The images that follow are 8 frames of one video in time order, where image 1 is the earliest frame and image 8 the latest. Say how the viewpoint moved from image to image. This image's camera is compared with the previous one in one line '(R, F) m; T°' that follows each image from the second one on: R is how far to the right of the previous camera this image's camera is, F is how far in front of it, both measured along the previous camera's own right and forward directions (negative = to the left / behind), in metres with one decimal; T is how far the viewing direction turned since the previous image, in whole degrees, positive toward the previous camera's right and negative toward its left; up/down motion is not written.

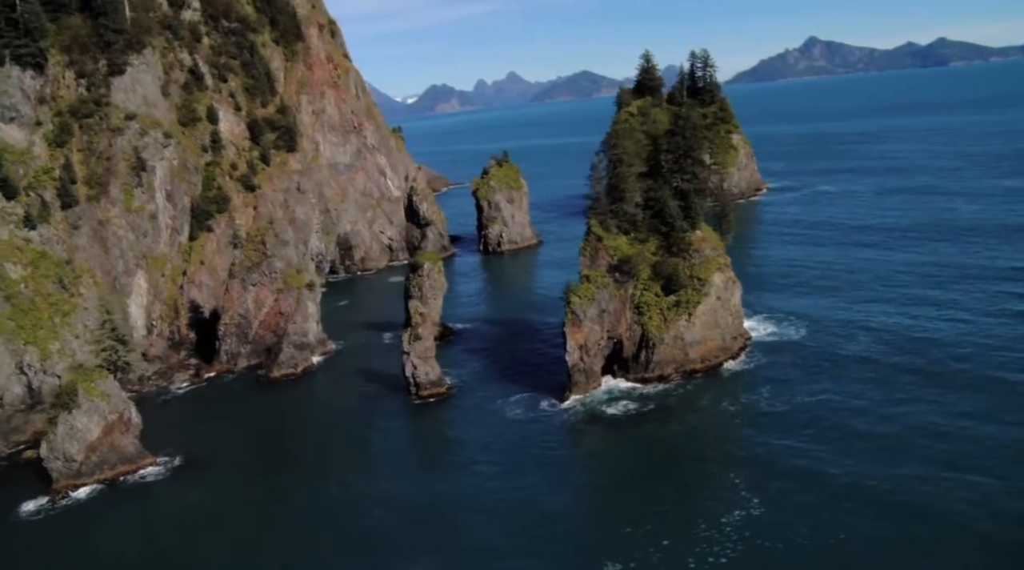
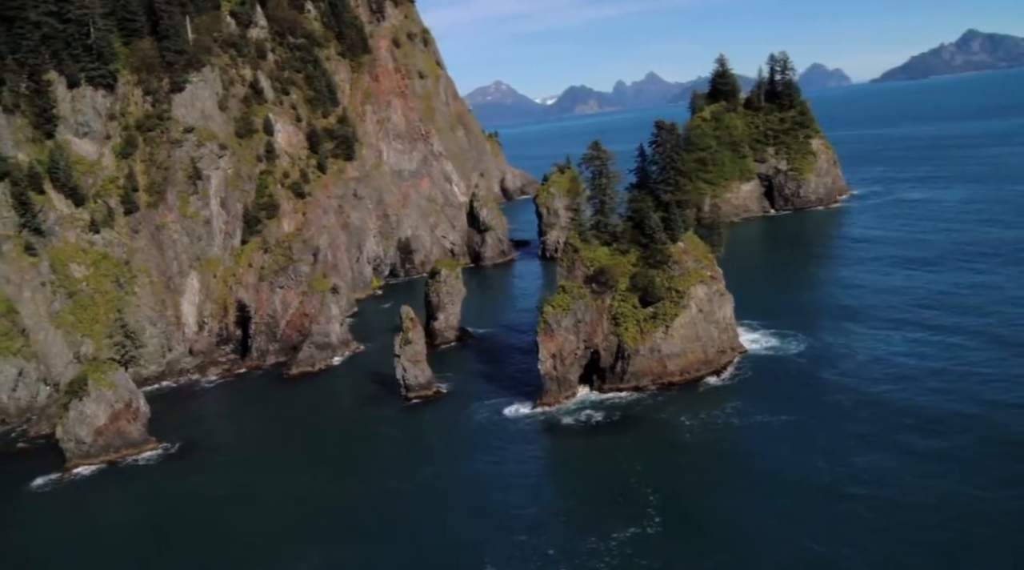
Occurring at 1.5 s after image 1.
(+11.1, -0.8) m; -9°
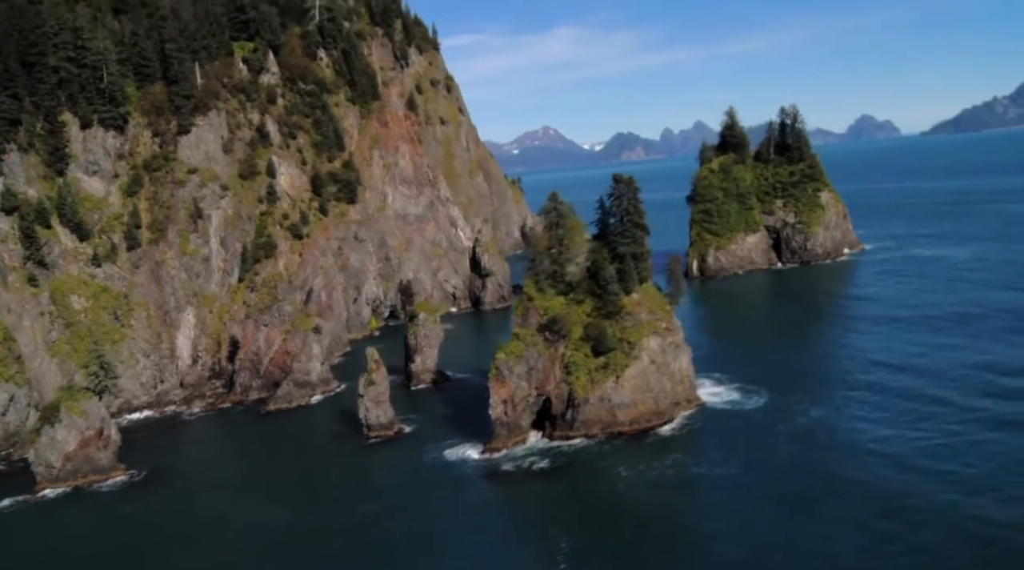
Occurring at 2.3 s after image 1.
(+6.3, -1.5) m; -3°
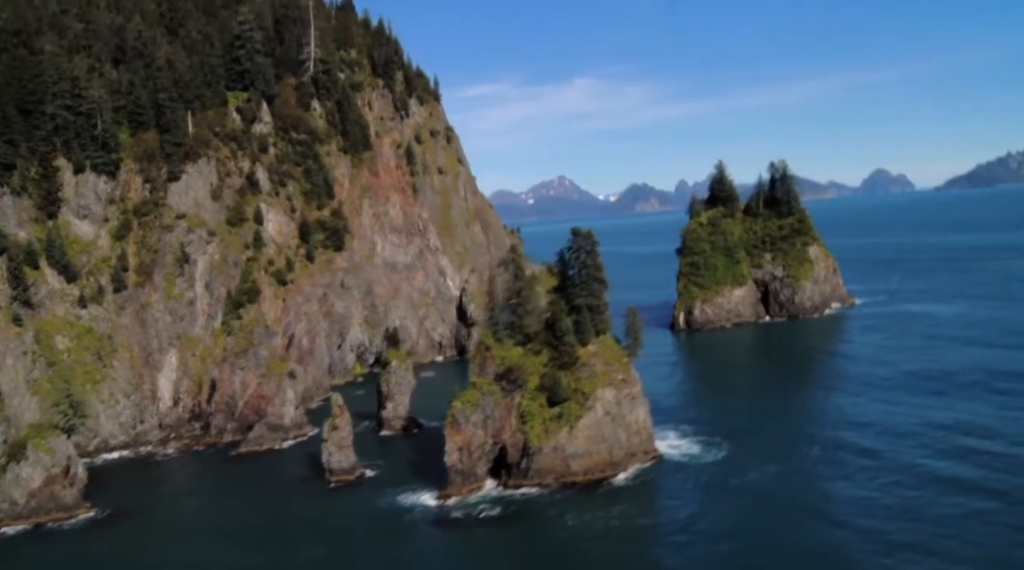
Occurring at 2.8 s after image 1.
(+4.0, -1.3) m; -1°
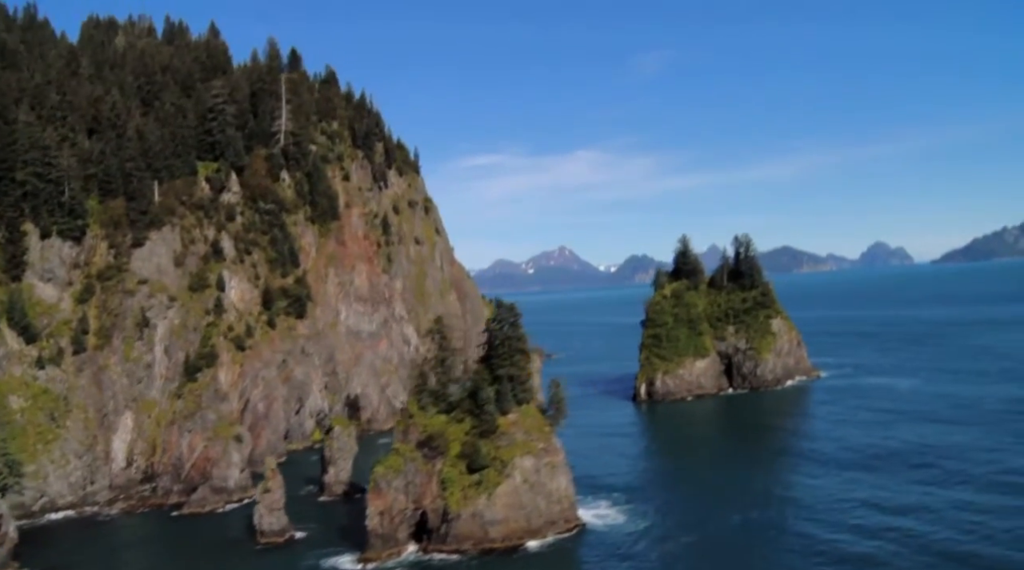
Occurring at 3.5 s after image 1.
(+5.6, -2.2) m; 0°
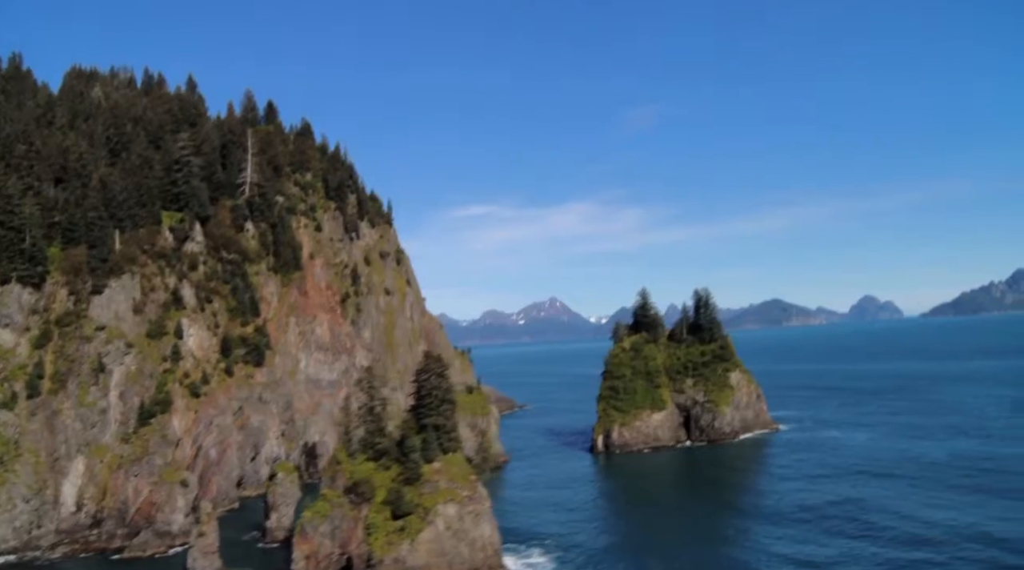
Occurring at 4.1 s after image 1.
(+4.8, -2.3) m; 0°
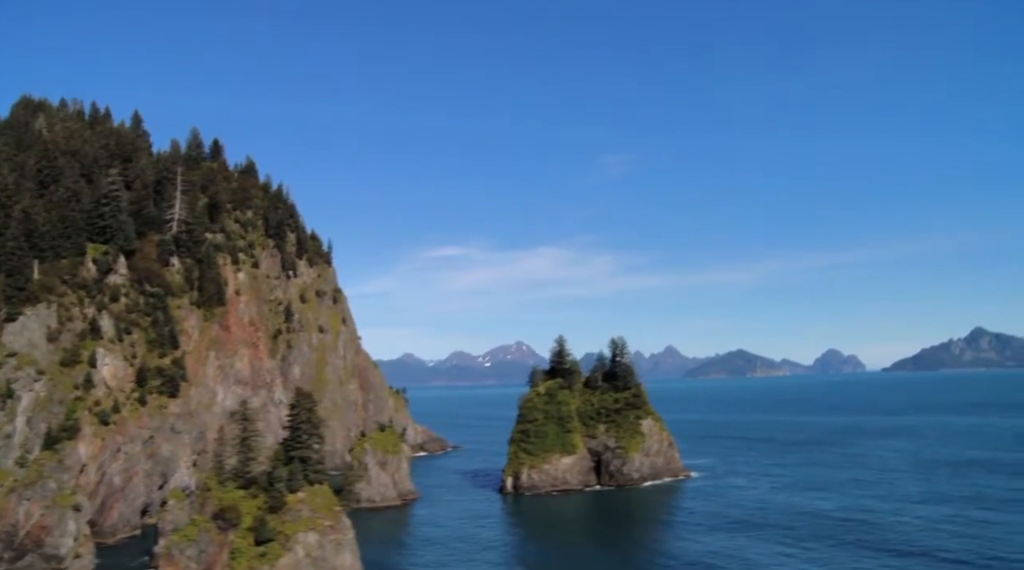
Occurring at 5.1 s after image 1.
(+8.1, -4.8) m; +1°
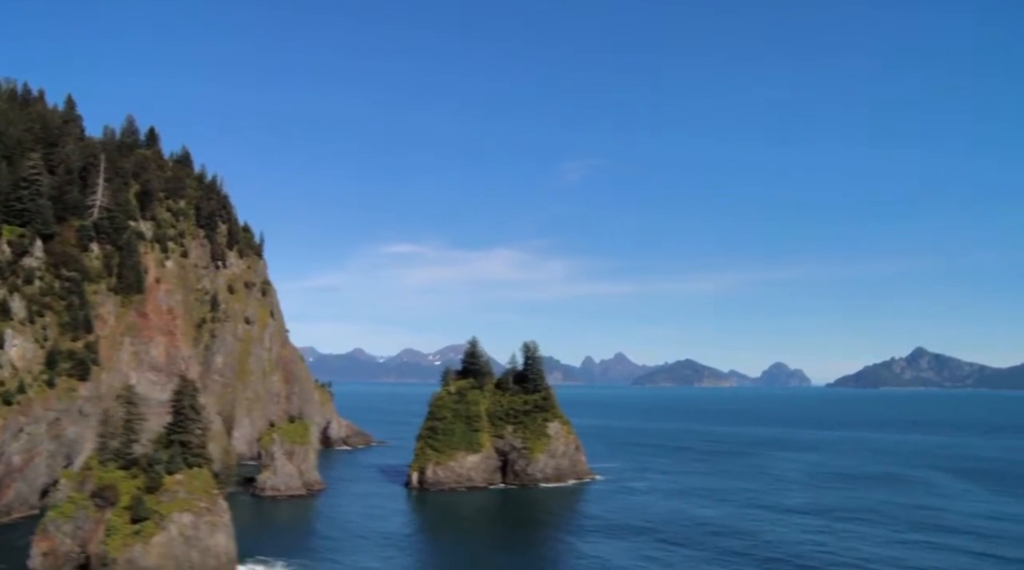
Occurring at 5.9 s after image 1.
(+6.6, -4.5) m; +2°
